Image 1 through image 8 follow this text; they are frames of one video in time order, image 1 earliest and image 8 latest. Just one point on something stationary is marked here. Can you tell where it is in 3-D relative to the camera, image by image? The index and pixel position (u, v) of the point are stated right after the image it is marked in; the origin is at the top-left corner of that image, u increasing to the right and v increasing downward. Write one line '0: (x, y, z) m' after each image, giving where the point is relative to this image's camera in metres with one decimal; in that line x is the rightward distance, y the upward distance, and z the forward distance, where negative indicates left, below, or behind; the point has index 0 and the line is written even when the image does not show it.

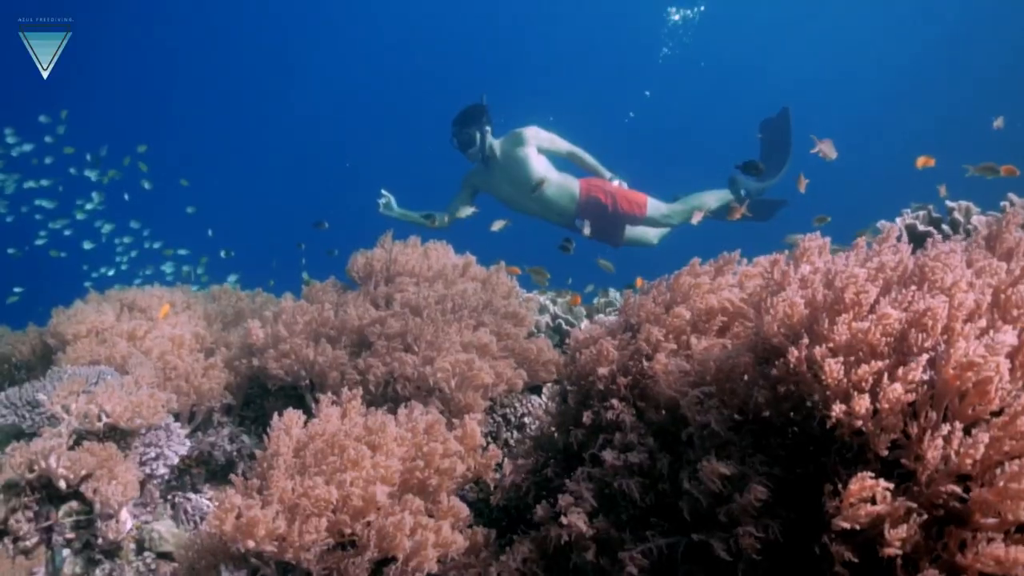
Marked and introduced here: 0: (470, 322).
0: (-0.2, -0.2, +5.3) m
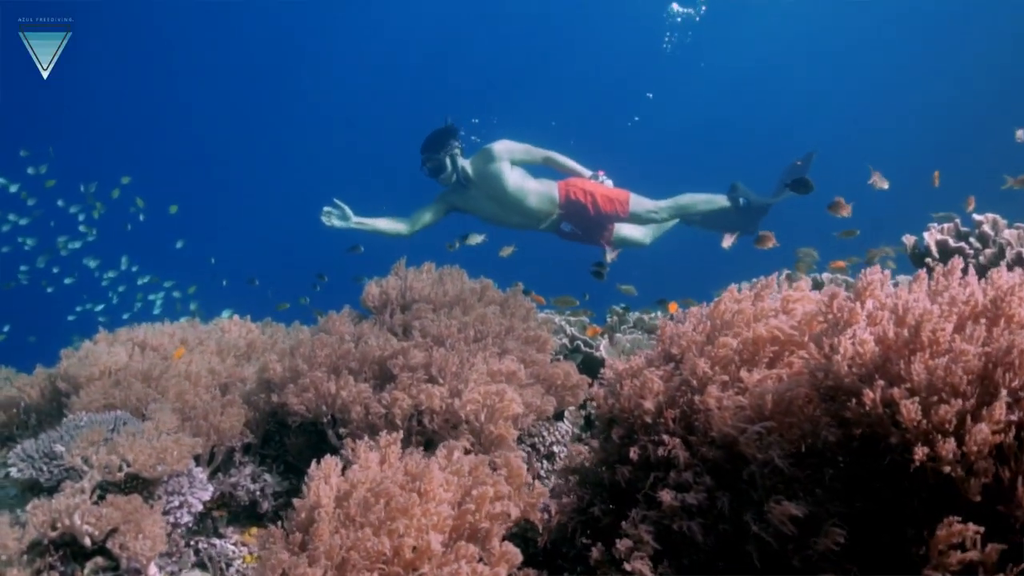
0: (-0.1, -0.4, +5.2) m
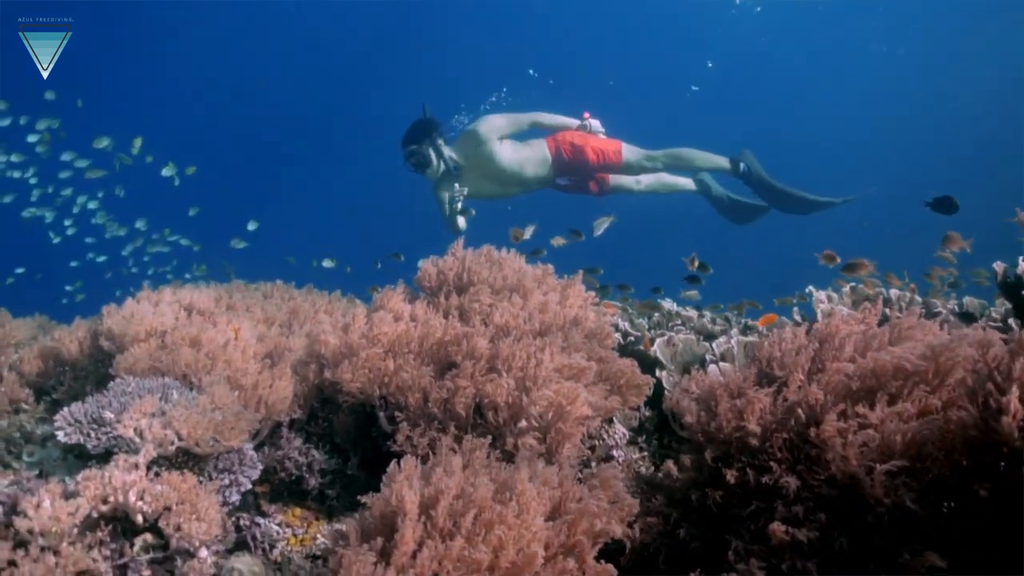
0: (+0.3, -0.3, +5.0) m
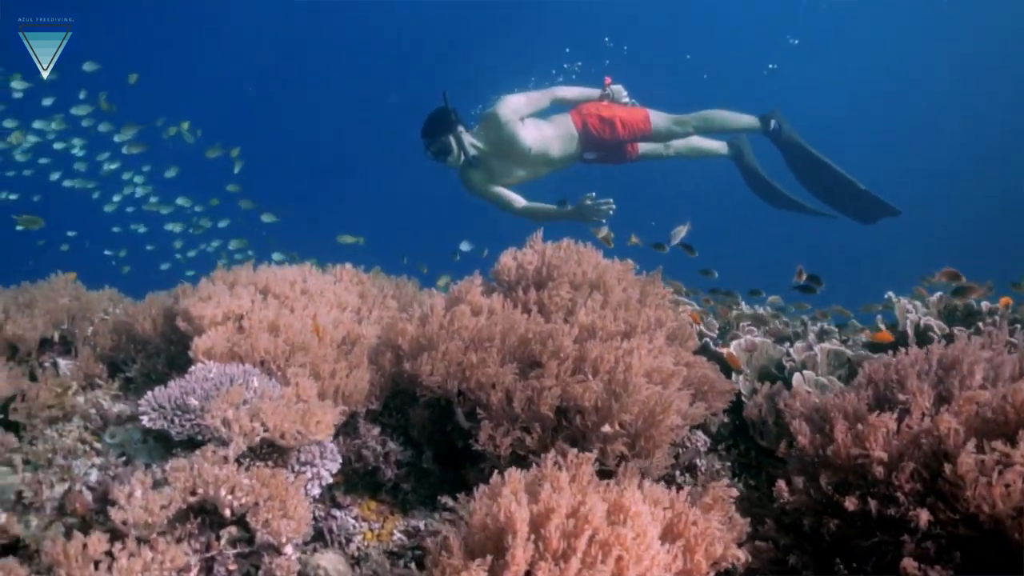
0: (+0.8, -0.3, +4.8) m
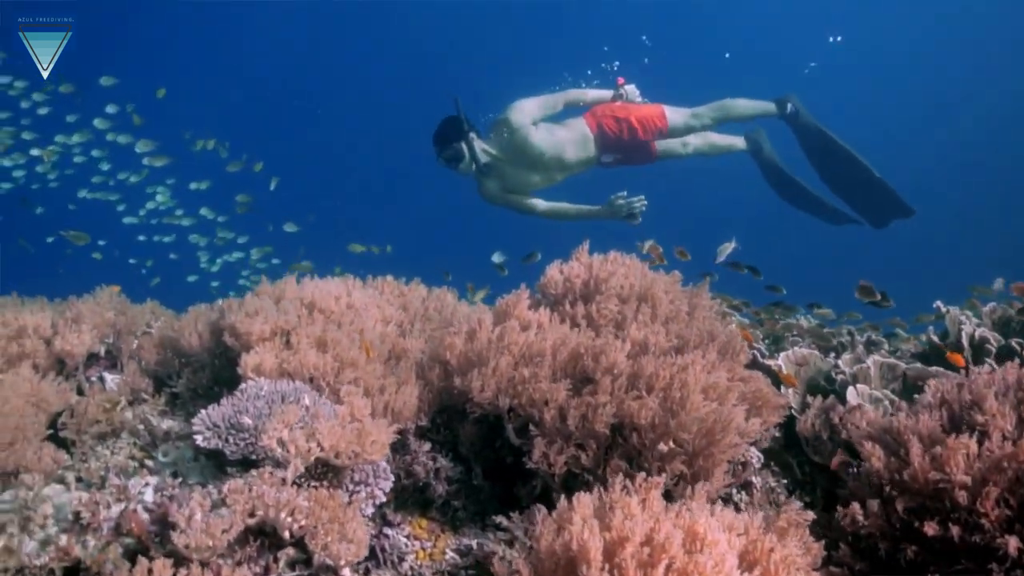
0: (+1.1, -0.4, +4.7) m
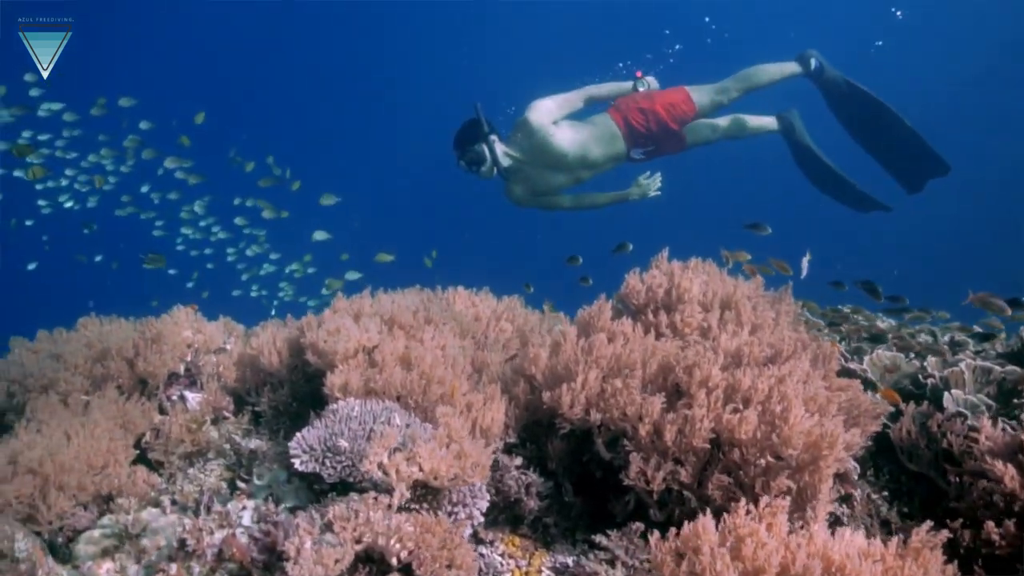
0: (+1.6, -0.5, +4.6) m
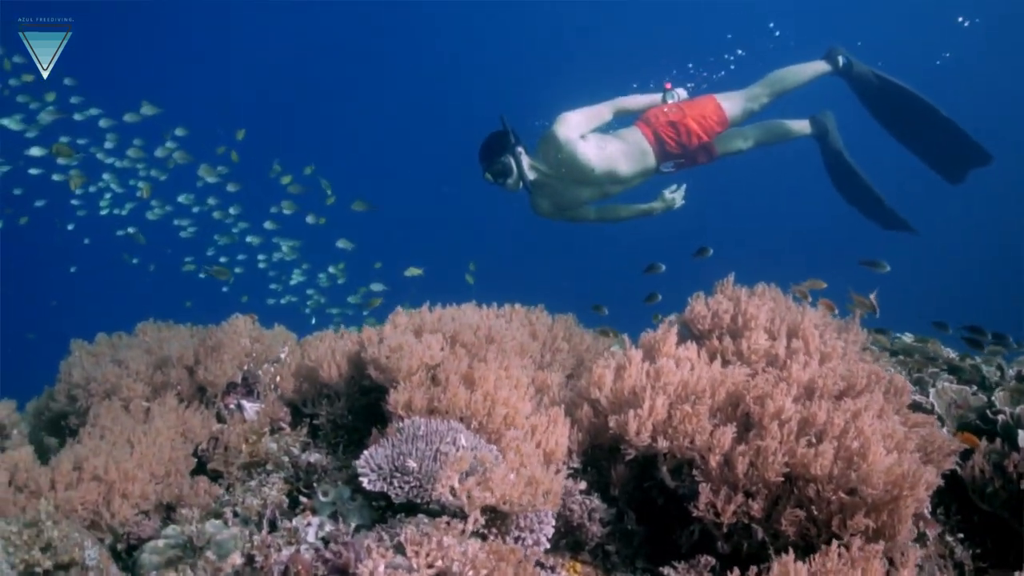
0: (+2.0, -0.6, +4.5) m
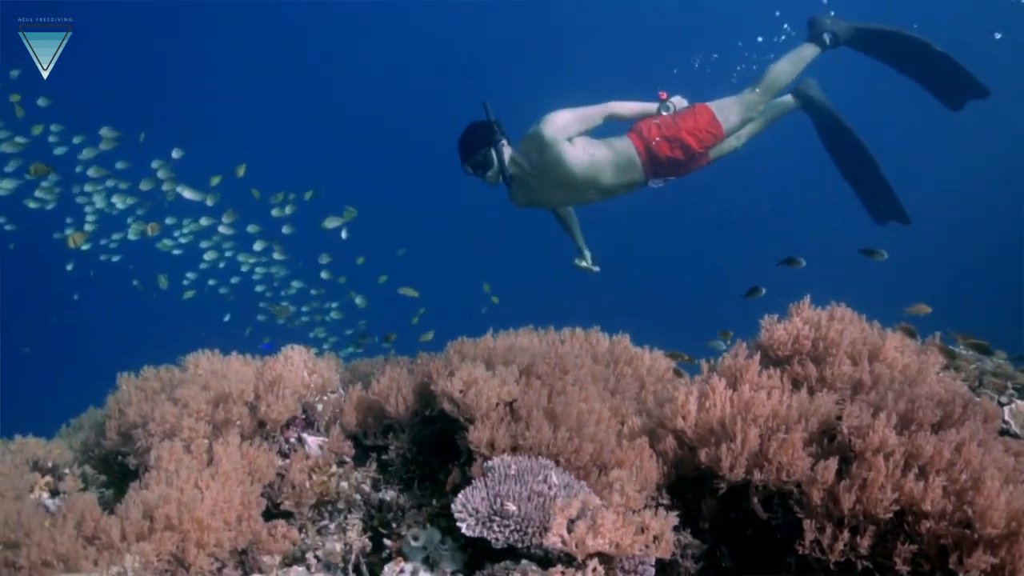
0: (+2.5, -0.8, +4.4) m
